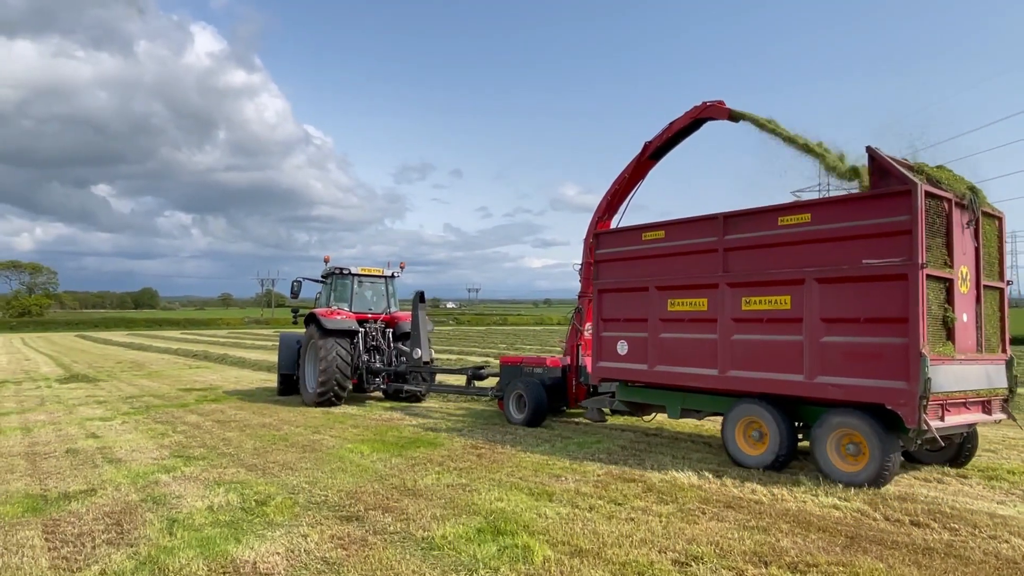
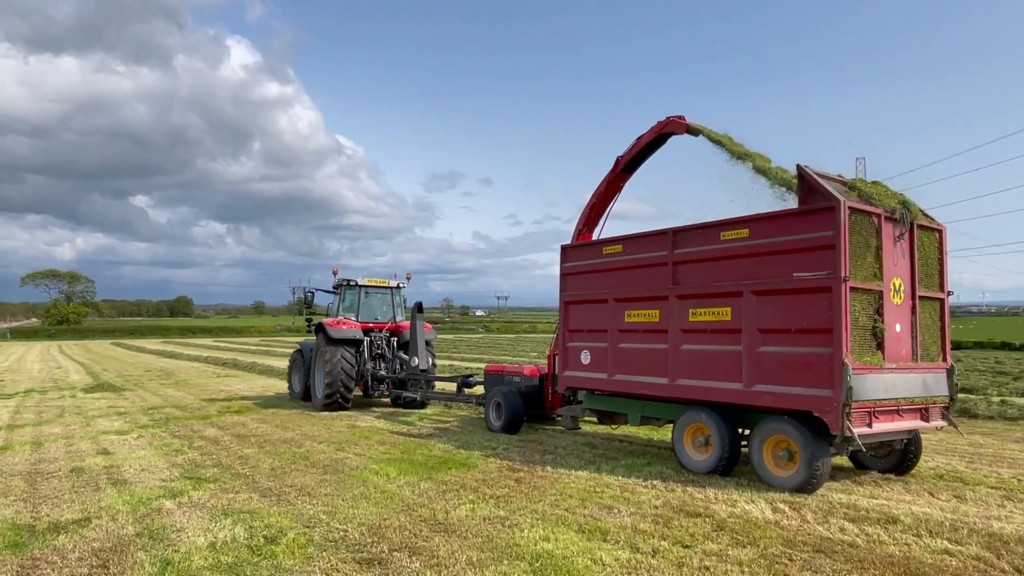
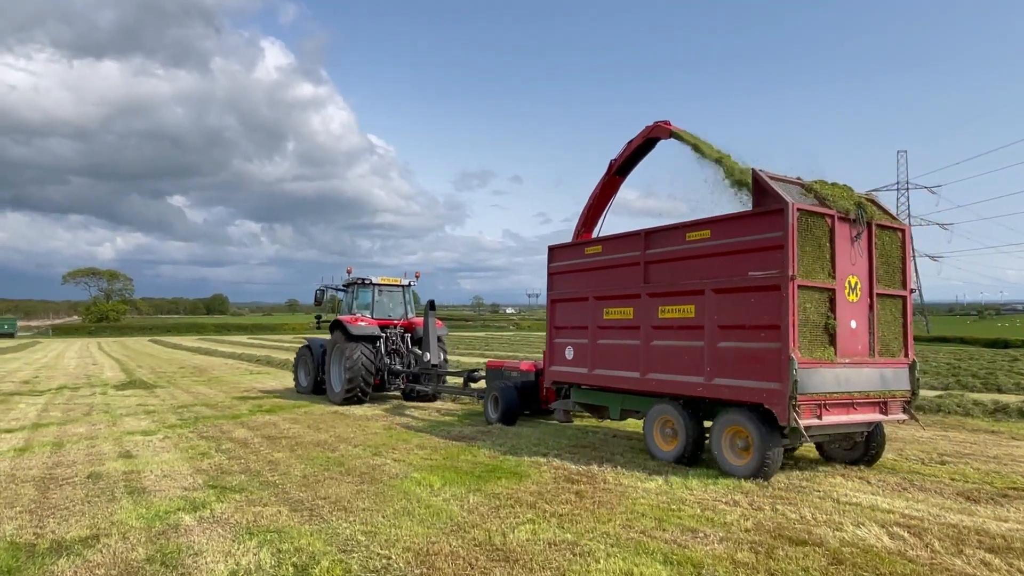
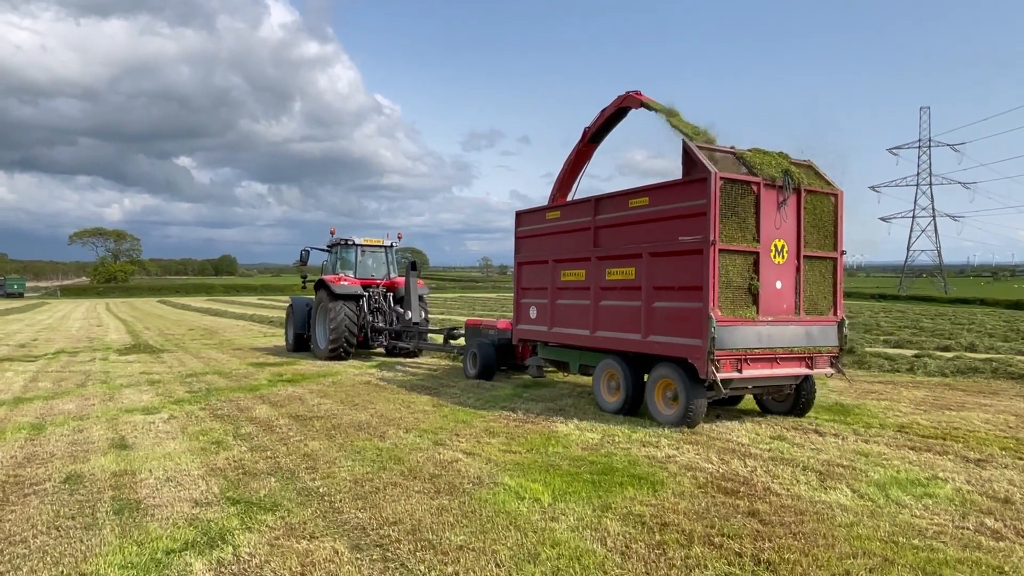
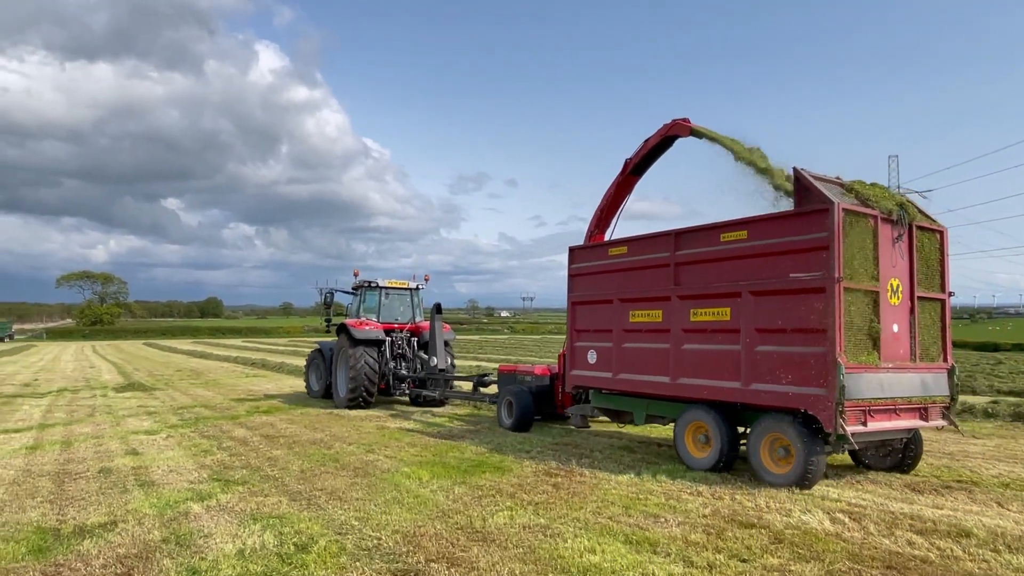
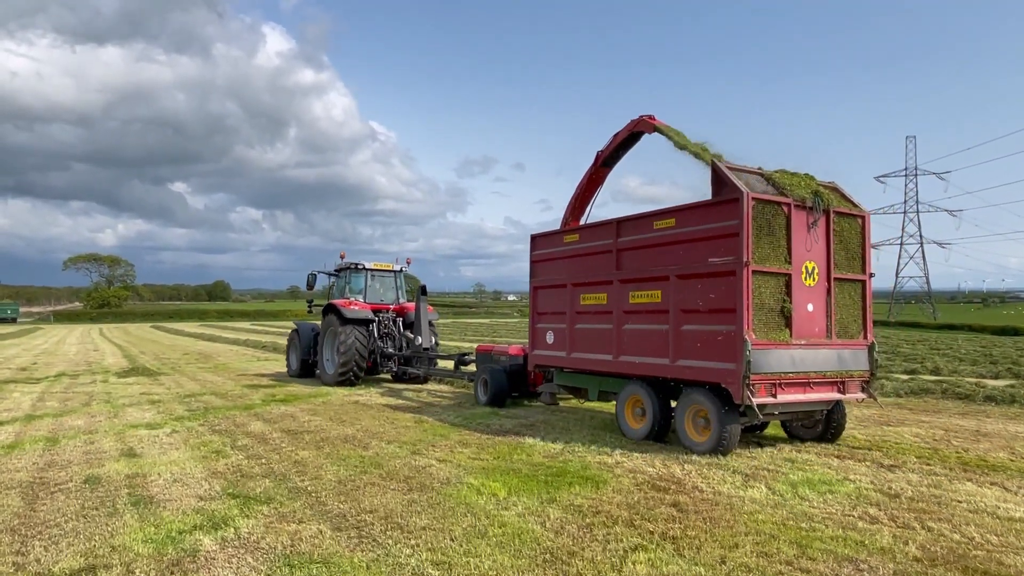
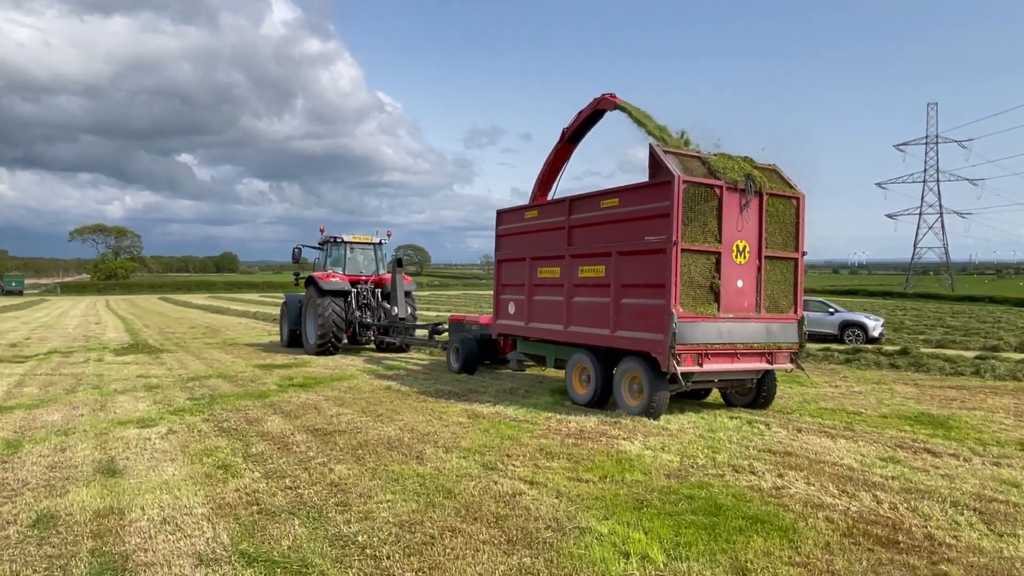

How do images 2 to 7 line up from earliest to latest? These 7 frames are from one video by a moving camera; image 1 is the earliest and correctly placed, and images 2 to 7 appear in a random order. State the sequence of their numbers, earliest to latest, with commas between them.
2, 5, 3, 6, 4, 7
